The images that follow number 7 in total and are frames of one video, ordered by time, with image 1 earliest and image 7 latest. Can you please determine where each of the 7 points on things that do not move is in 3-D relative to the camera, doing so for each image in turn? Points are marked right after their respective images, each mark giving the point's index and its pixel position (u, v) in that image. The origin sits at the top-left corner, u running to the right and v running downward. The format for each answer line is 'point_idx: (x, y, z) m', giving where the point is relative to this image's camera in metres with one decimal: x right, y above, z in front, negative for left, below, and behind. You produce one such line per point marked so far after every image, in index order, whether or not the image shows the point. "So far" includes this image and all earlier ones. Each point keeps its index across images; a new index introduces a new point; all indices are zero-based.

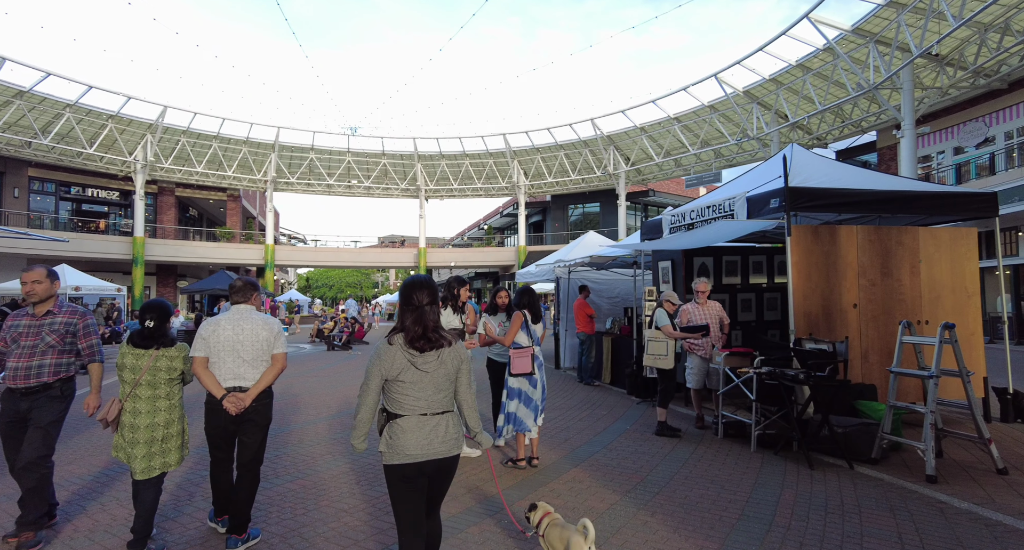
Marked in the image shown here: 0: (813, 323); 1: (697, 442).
0: (+3.7, -0.6, +6.2) m
1: (+2.2, -2.0, +6.0) m
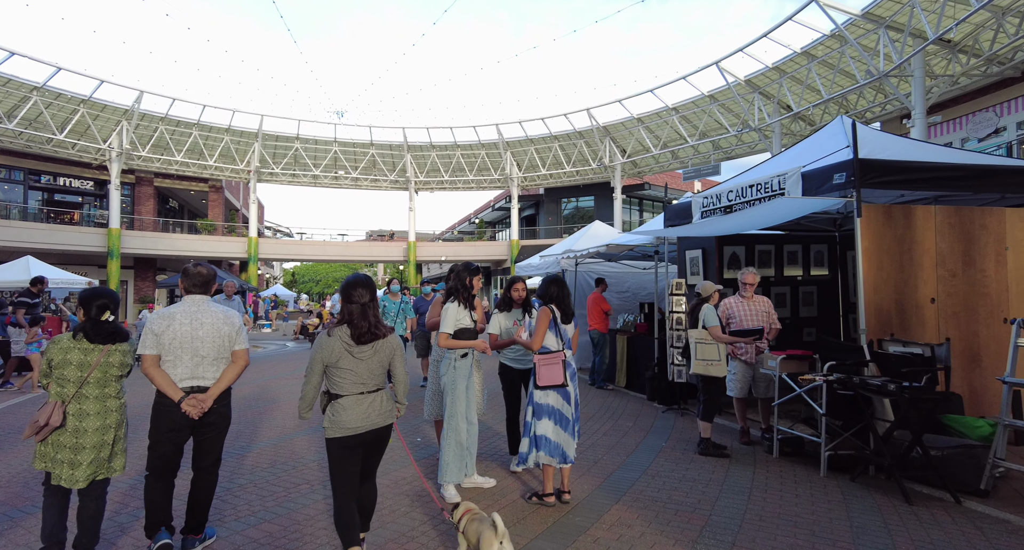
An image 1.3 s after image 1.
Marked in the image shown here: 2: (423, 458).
0: (+3.9, -0.5, +5.2) m
1: (+2.4, -1.9, +5.0) m
2: (-0.9, -1.9, +5.3) m
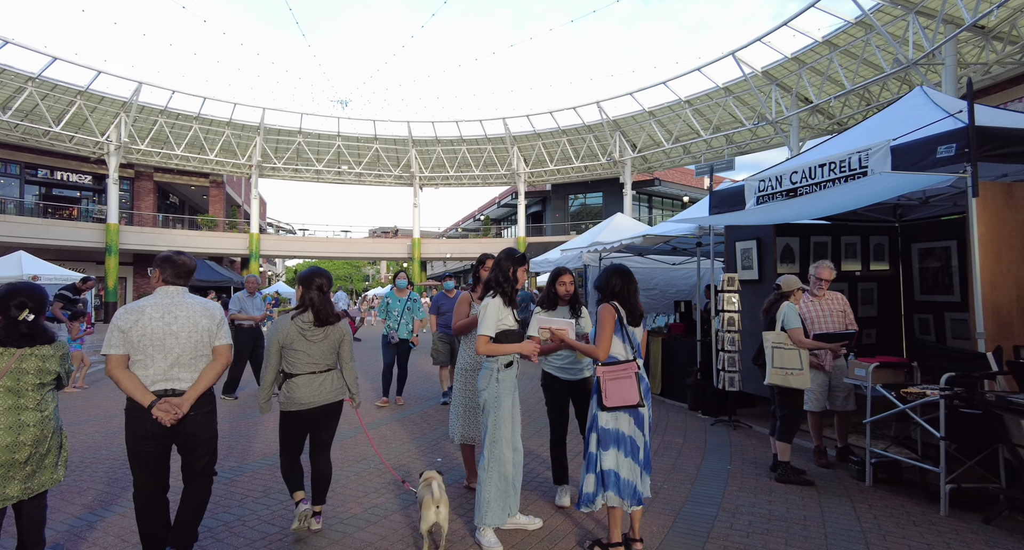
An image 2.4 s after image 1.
0: (+4.3, -0.4, +4.3) m
1: (+2.8, -1.8, +4.1) m
2: (-0.6, -1.9, +4.4) m
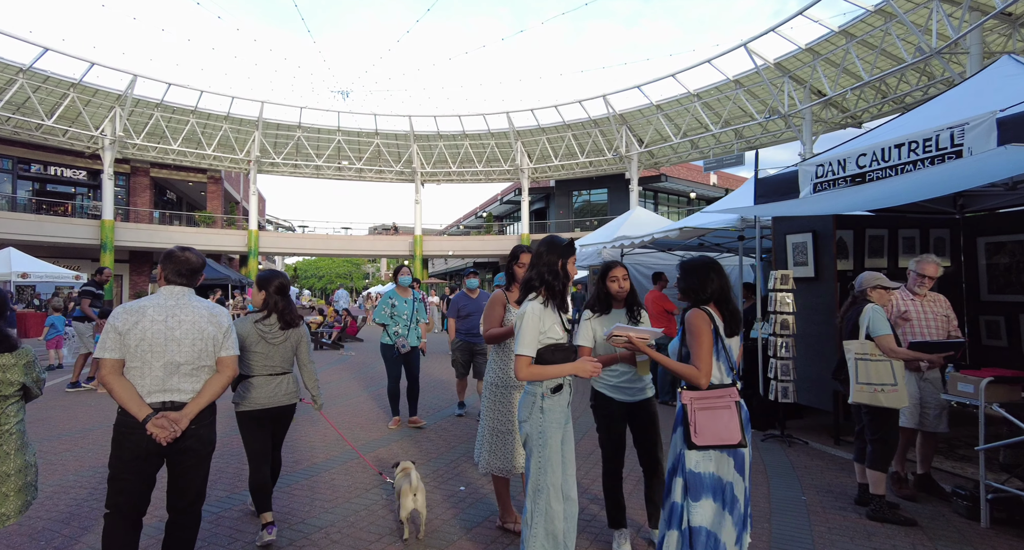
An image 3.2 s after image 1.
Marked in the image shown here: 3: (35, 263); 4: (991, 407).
0: (+4.6, -0.4, +3.6) m
1: (+3.1, -1.8, +3.4) m
2: (-0.3, -1.8, +3.7) m
3: (-19.0, +0.5, +19.8) m
4: (+3.5, -0.9, +3.7) m
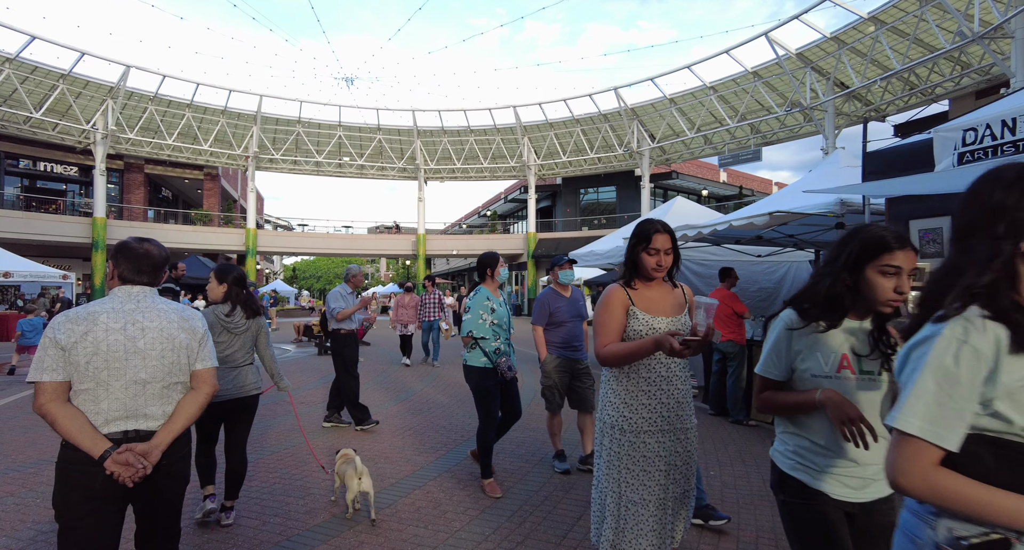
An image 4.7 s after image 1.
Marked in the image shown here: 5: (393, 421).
0: (+5.2, -0.3, +2.4) m
1: (+3.7, -1.7, +2.2) m
2: (+0.3, -1.8, +2.5) m
3: (-18.4, +0.5, +18.5) m
4: (+4.1, -0.9, +2.5) m
5: (-1.6, -1.9, +6.6) m
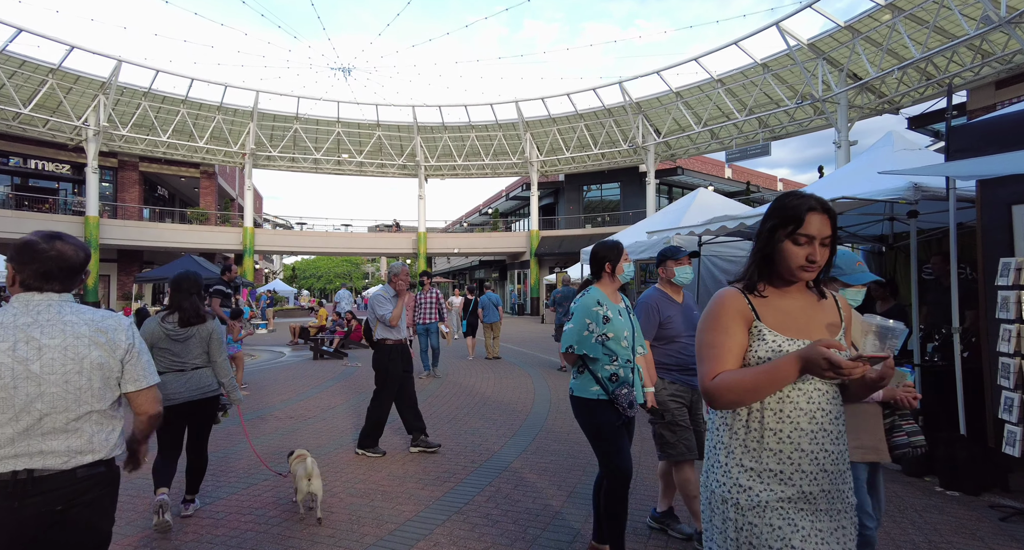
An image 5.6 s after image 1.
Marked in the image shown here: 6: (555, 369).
0: (+5.4, -0.3, +1.6) m
1: (+3.9, -1.7, +1.4) m
2: (+0.5, -1.8, +1.7) m
3: (-18.2, +0.5, +17.8) m
4: (+4.3, -0.9, +1.7) m
5: (-1.4, -1.9, +5.8) m
6: (+1.0, -2.2, +11.4) m
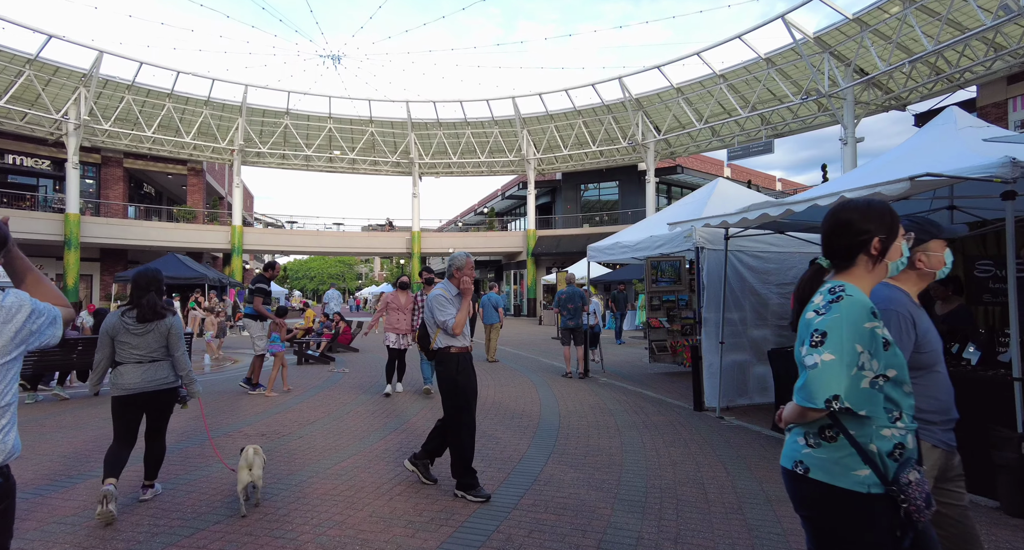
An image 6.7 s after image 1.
0: (+5.5, -0.2, +0.8) m
1: (+4.0, -1.7, +0.5) m
2: (+0.6, -1.7, +0.8) m
3: (-18.3, +0.5, +16.7) m
4: (+4.4, -0.8, +0.9) m
5: (-1.3, -1.9, +4.9) m
6: (+1.0, -2.1, +10.5) m
